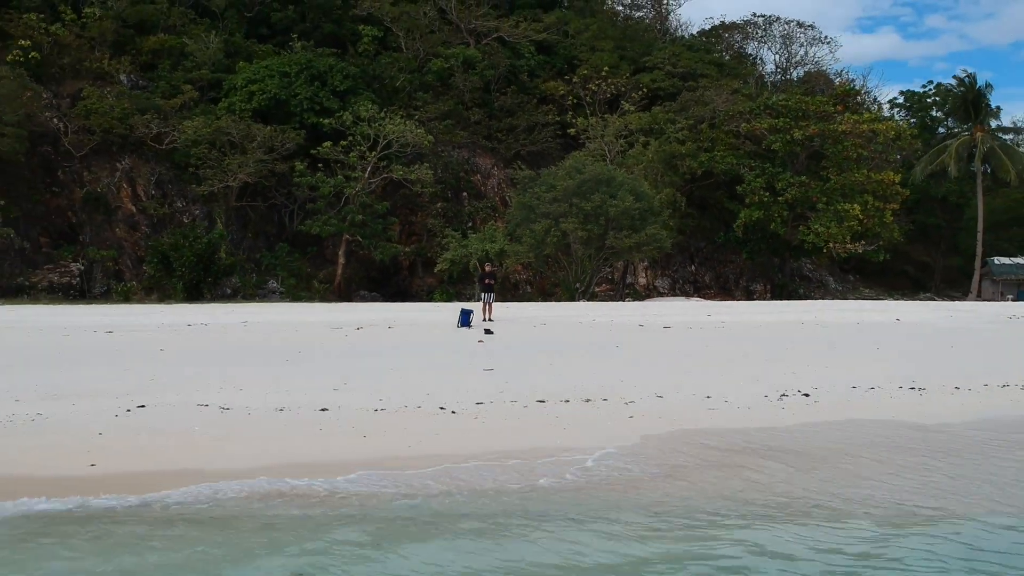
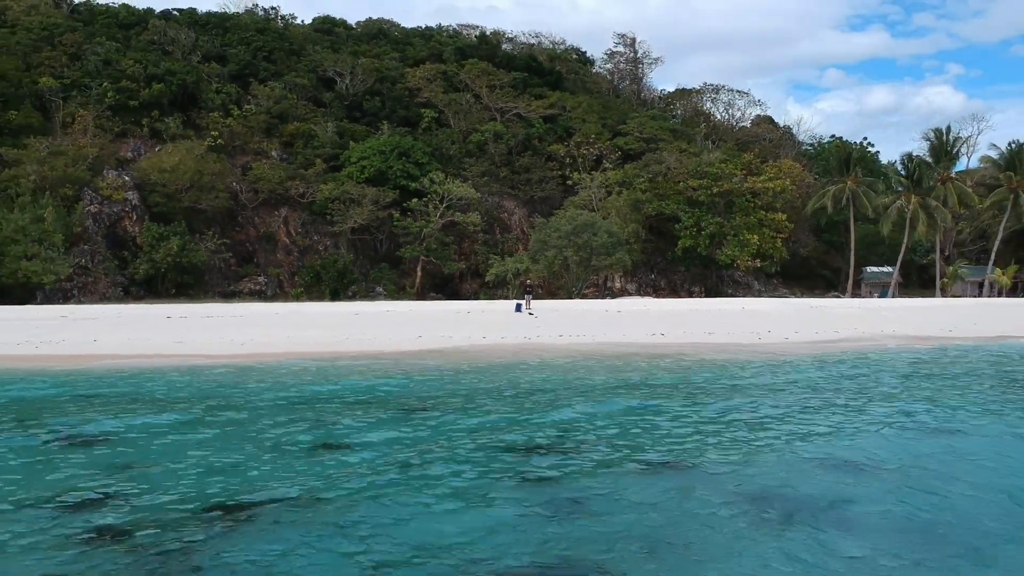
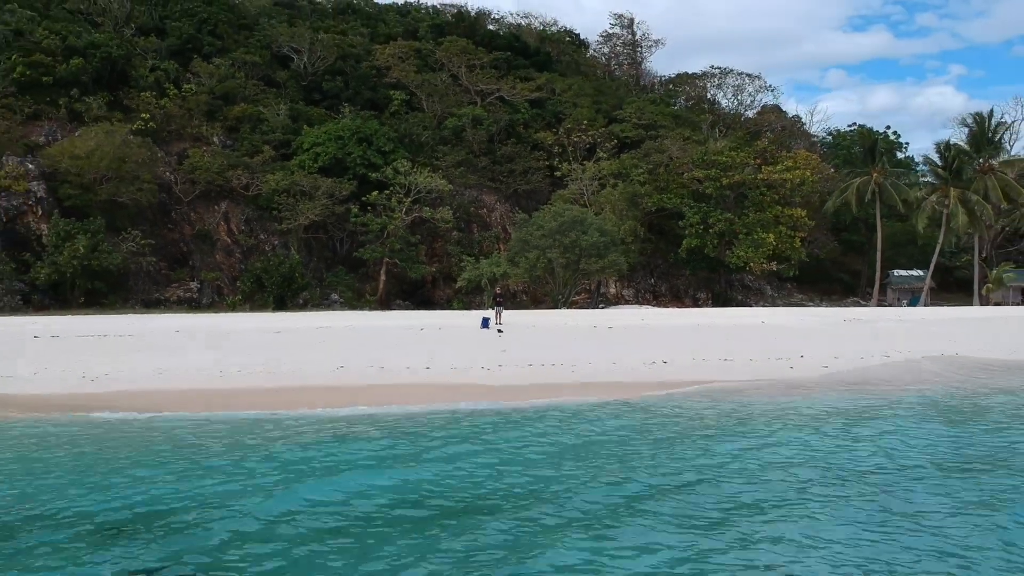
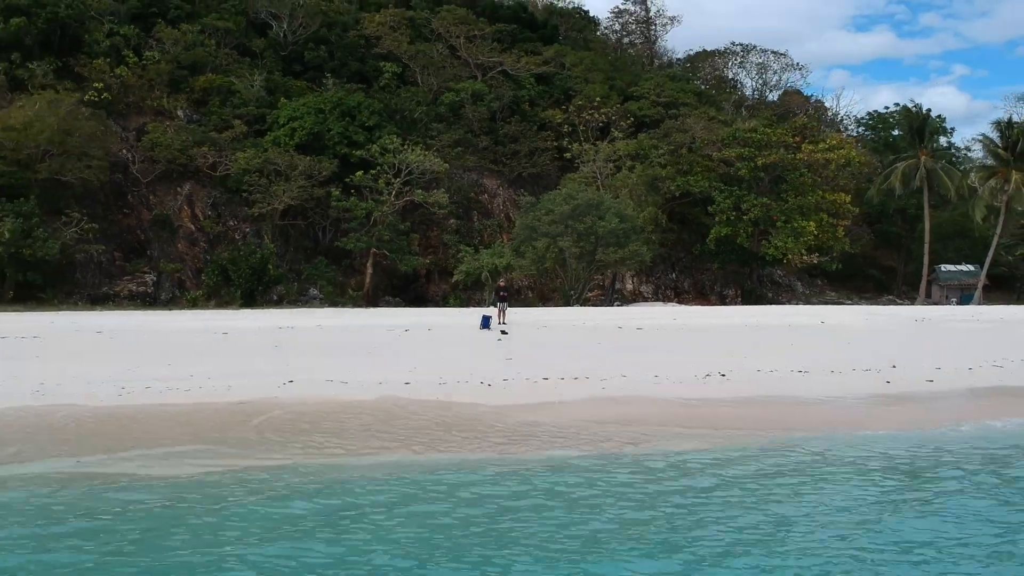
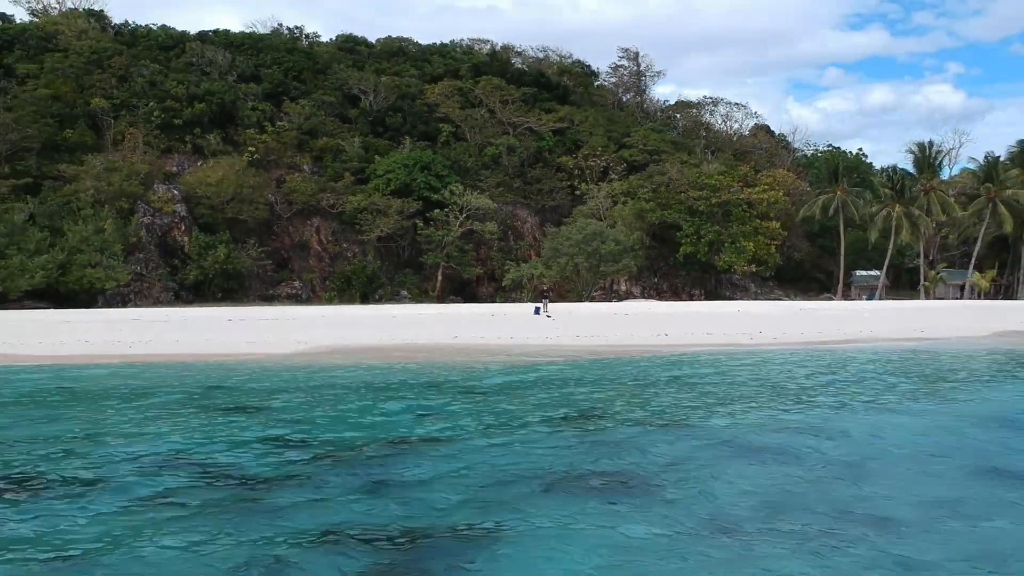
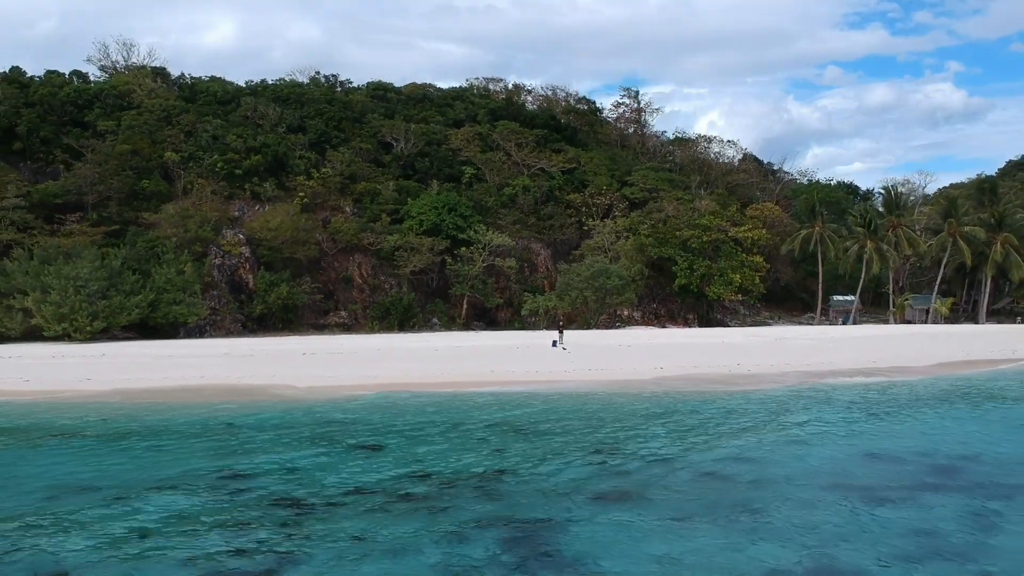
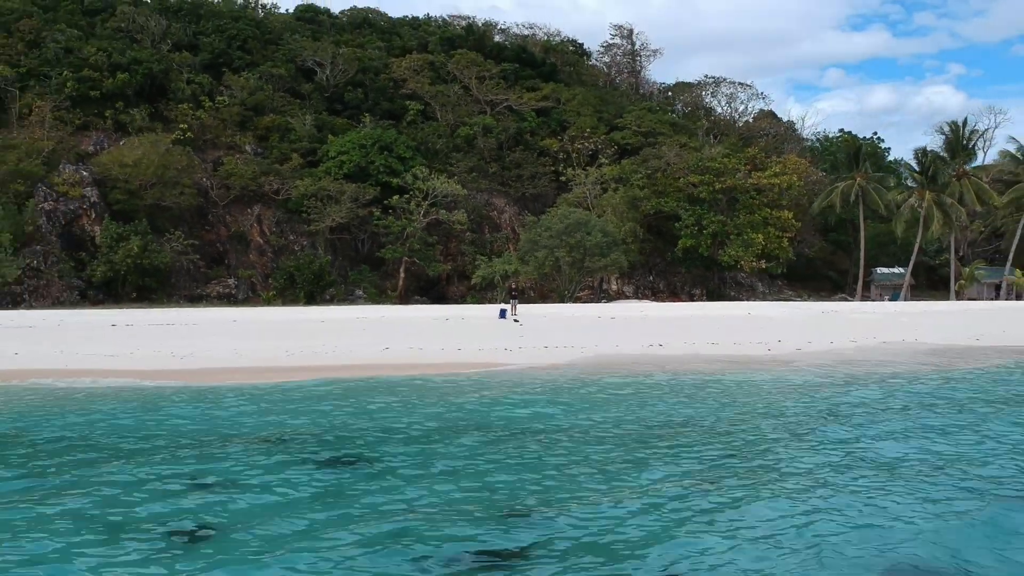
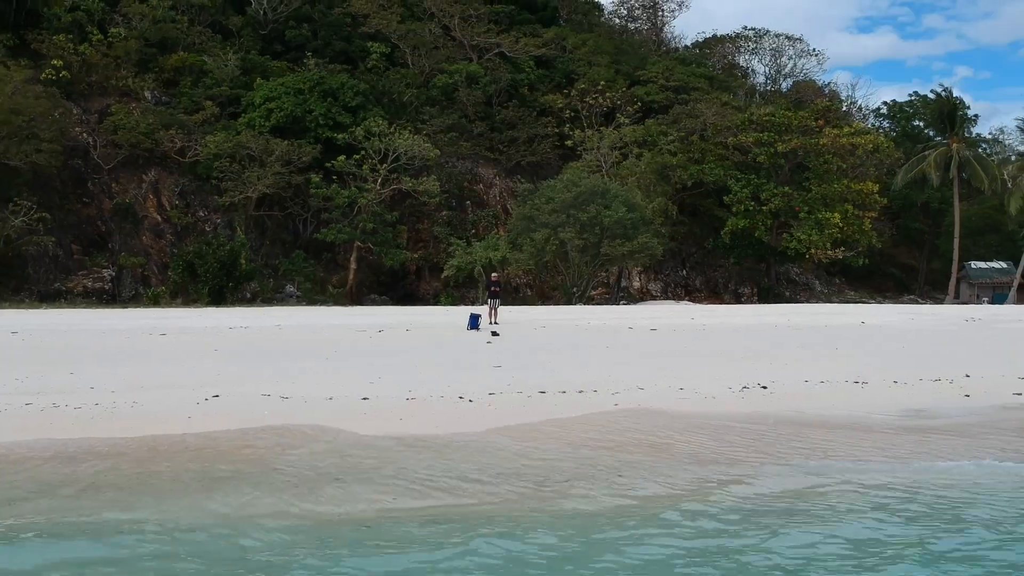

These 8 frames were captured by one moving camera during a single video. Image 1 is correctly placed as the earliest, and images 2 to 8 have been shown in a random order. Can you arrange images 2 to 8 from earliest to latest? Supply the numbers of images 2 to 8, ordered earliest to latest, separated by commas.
8, 4, 3, 7, 2, 5, 6
